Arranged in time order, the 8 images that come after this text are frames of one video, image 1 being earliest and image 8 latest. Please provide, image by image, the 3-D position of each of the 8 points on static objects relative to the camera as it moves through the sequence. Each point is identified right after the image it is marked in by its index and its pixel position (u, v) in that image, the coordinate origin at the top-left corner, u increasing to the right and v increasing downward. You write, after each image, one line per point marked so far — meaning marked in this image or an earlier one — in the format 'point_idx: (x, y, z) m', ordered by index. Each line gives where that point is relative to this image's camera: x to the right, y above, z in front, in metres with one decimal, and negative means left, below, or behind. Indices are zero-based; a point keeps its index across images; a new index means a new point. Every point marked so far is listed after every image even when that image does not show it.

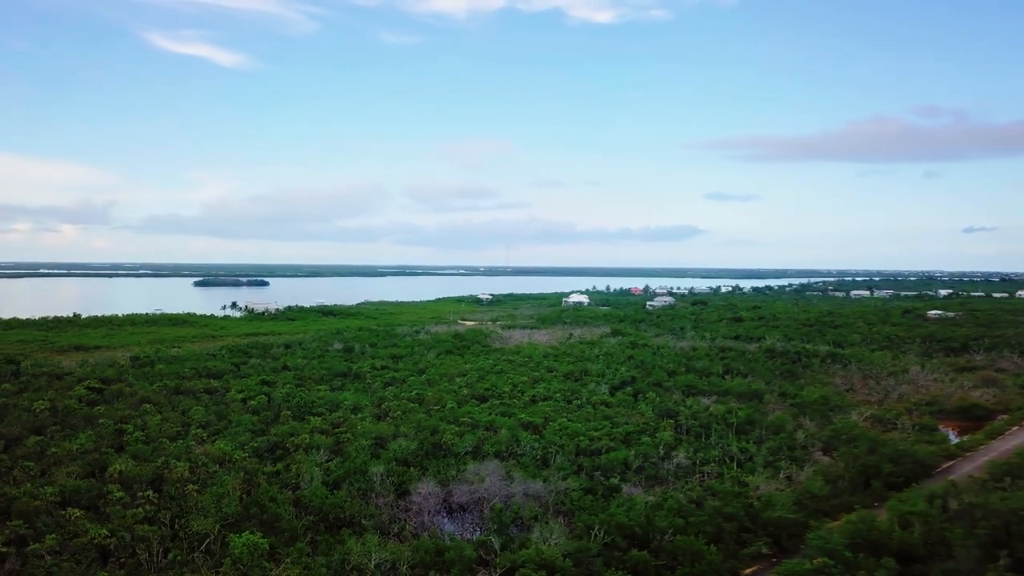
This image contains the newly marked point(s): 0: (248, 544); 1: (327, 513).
0: (-5.4, -5.1, +13.5) m
1: (-4.4, -5.4, +16.1) m
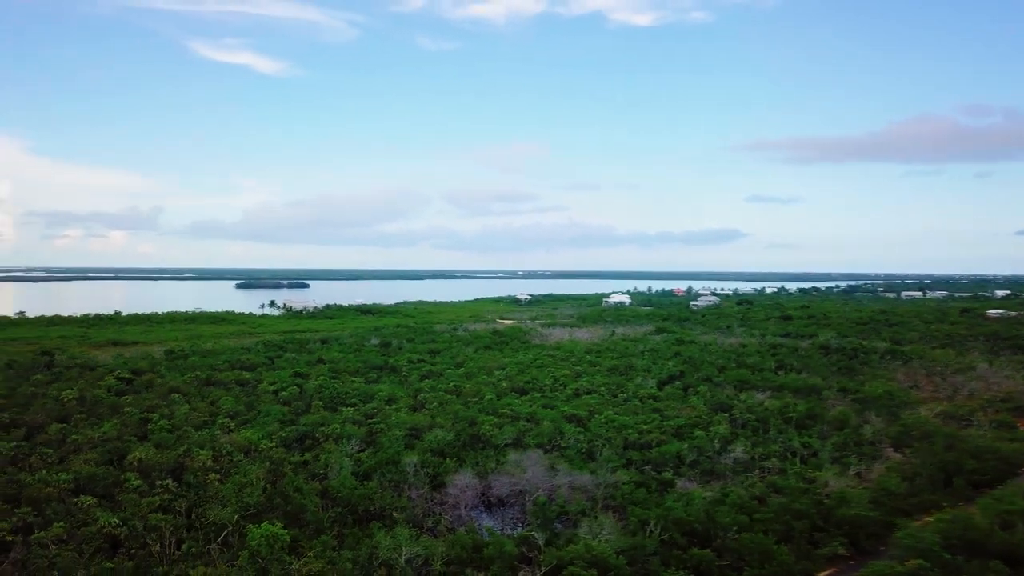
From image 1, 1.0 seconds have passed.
0: (-4.5, -4.5, +12.3) m
1: (-3.4, -4.8, +14.8) m
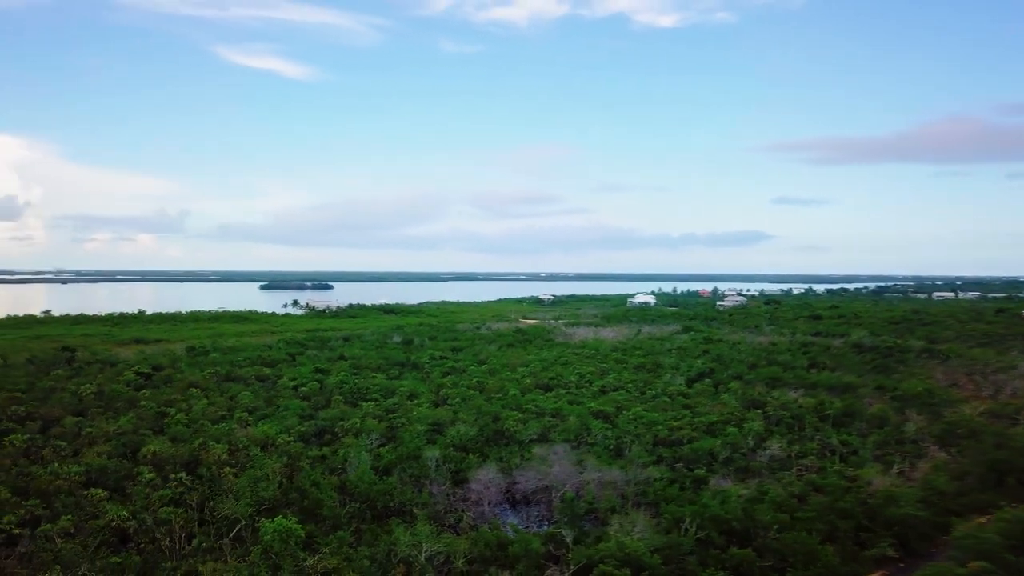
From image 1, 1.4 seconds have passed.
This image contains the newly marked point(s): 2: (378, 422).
0: (-4.1, -4.2, +11.7) m
1: (-2.9, -4.5, +14.2) m
2: (-3.9, -3.9, +19.4) m
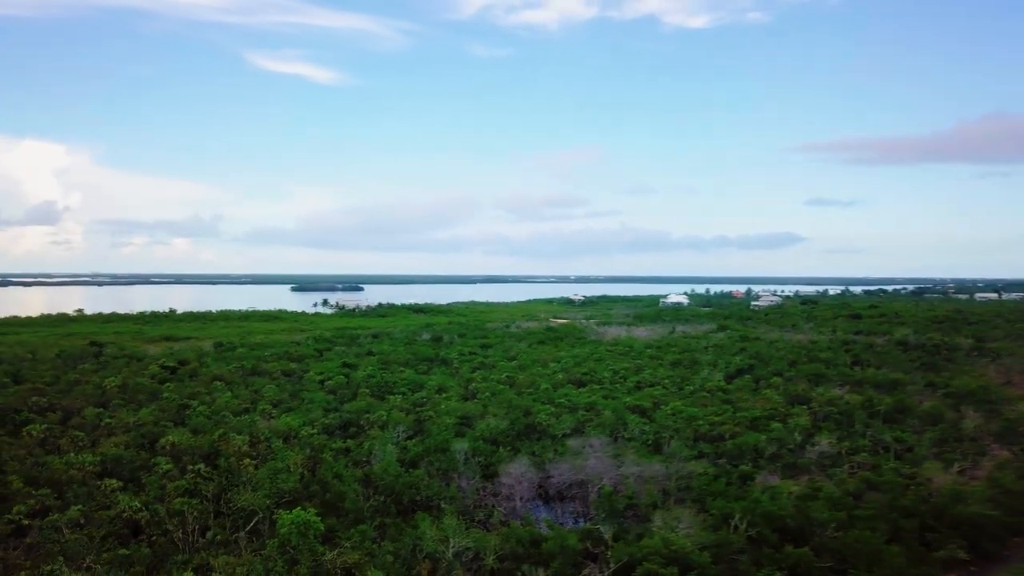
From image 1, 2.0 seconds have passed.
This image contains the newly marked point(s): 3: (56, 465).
0: (-3.5, -3.8, +11.0) m
1: (-2.2, -4.1, +13.4) m
2: (-3.0, -3.5, +18.6) m
3: (-8.8, -3.4, +12.8) m
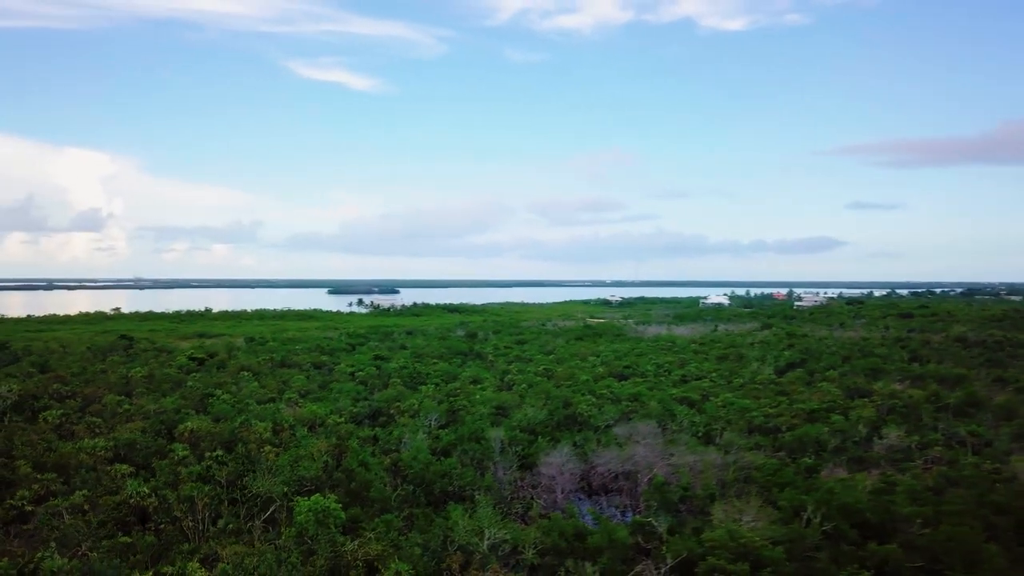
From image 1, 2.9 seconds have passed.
0: (-2.9, -3.2, +10.0) m
1: (-1.5, -3.6, +12.3) m
2: (-2.0, -3.0, +17.5) m
3: (-8.0, -2.9, +12.1) m
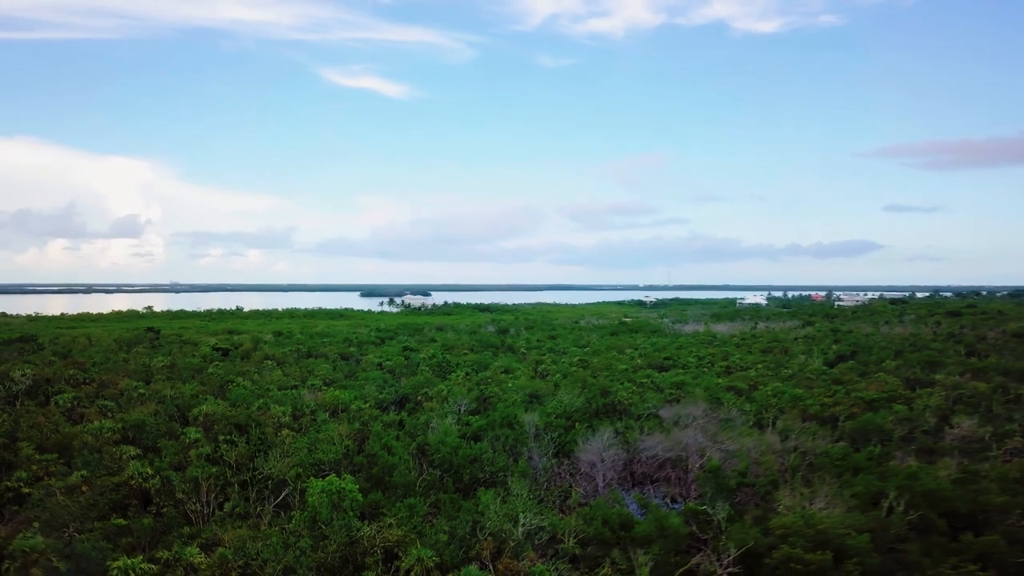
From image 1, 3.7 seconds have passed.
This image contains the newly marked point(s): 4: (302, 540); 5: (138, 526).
0: (-2.4, -2.7, +9.0) m
1: (-0.9, -3.0, +11.2) m
2: (-1.1, -2.5, +16.5) m
3: (-7.4, -2.4, +11.3) m
4: (-2.5, -3.0, +7.9) m
5: (-4.5, -2.9, +8.0) m
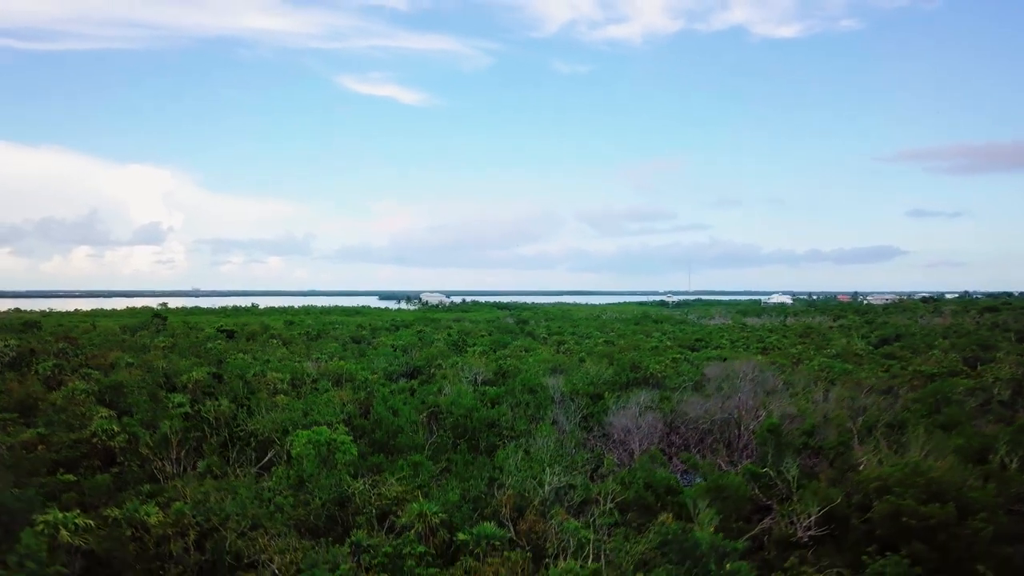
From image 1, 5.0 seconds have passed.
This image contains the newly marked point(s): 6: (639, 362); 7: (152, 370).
0: (-2.1, -1.8, +7.6) m
1: (-0.5, -2.1, +9.8) m
2: (-0.6, -1.7, +15.1) m
3: (-7.1, -1.6, +10.1) m
4: (-2.2, -2.0, +6.5) m
5: (-4.2, -2.0, +6.7) m
6: (+3.2, -1.8, +16.9) m
7: (-6.8, -1.6, +12.6) m
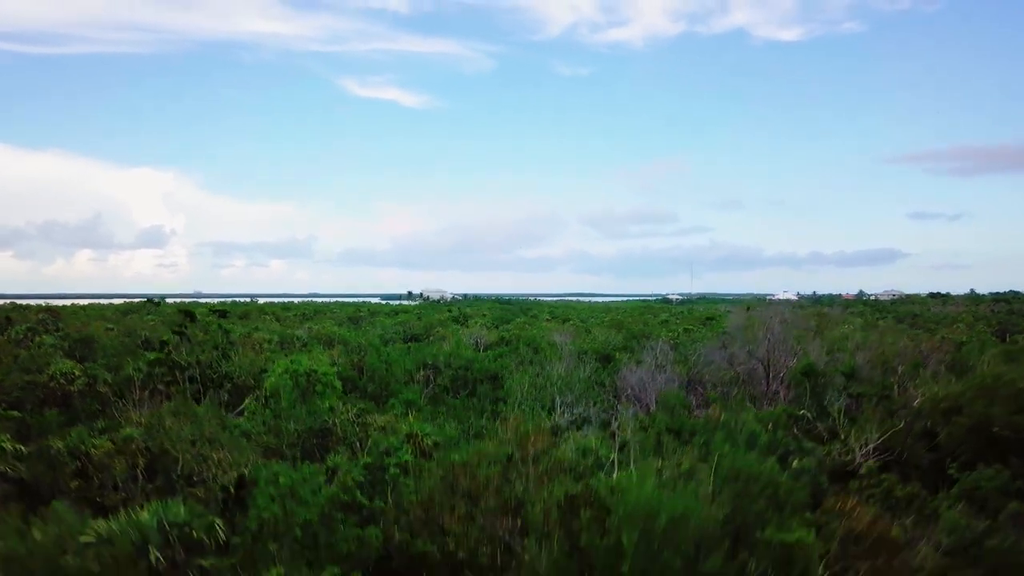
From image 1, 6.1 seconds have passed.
0: (-2.0, -1.5, +7.2) m
1: (-0.4, -1.8, +9.4) m
2: (-0.5, -1.4, +14.7) m
3: (-7.0, -1.3, +9.7) m
4: (-2.2, -1.7, +6.1) m
5: (-4.1, -1.7, +6.3) m
6: (+3.3, -1.5, +16.5) m
7: (-6.7, -1.3, +12.2) m
